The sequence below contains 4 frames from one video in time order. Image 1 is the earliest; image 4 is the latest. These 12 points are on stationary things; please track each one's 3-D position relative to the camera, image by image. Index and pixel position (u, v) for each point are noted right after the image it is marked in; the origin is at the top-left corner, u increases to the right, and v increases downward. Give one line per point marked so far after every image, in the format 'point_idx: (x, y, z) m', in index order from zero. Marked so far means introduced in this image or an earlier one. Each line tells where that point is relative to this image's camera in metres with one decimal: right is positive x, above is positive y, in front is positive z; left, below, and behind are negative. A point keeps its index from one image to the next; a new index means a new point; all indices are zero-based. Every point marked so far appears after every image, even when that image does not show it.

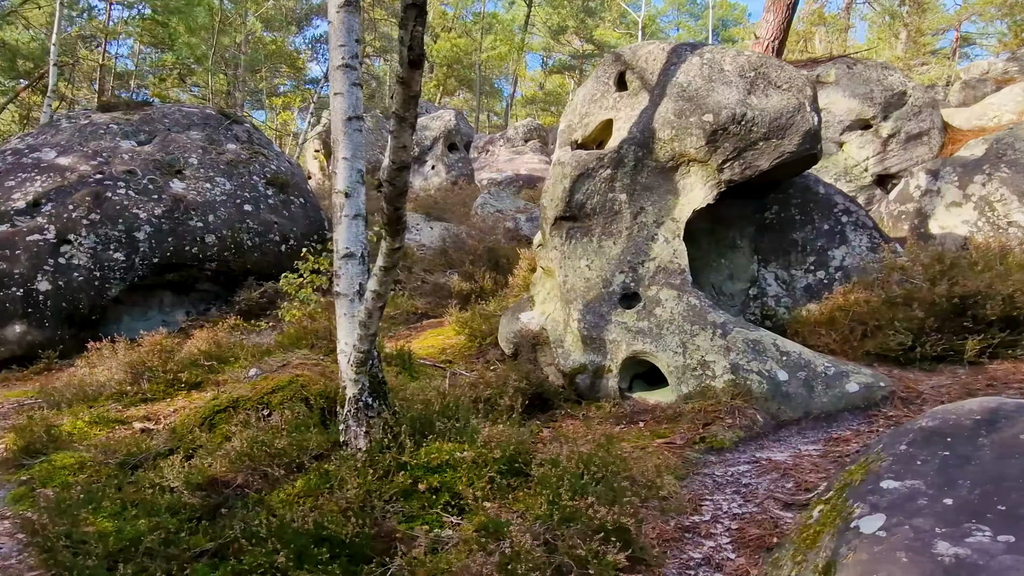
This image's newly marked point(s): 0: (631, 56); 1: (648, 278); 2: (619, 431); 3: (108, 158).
0: (+0.8, +1.7, +4.5) m
1: (+0.9, +0.1, +4.1) m
2: (+0.6, -0.8, +3.5) m
3: (-4.9, +1.6, +7.7) m
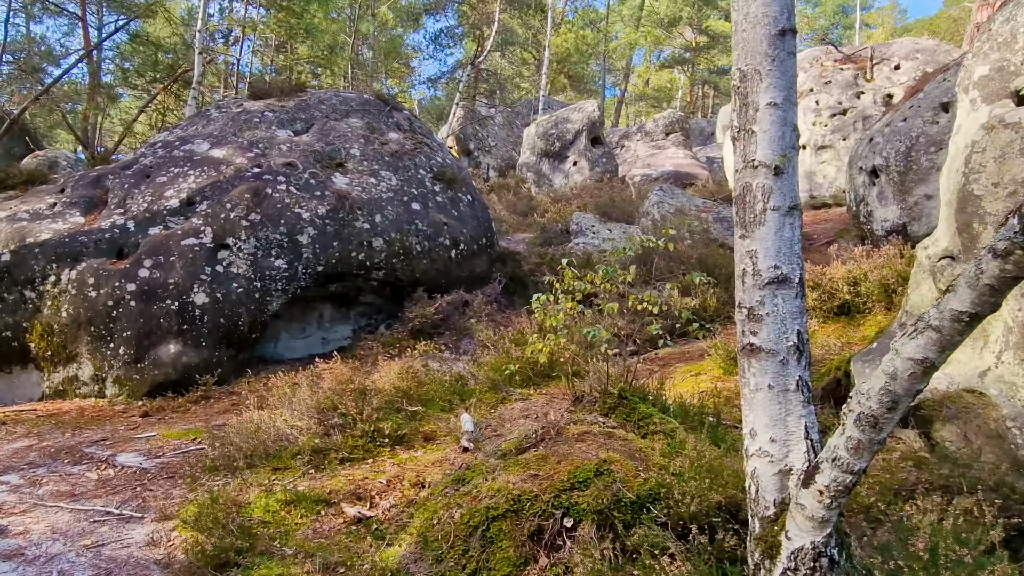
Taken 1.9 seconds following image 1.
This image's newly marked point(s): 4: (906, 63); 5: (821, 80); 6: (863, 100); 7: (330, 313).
0: (+2.7, +1.5, +2.8) m
1: (+2.6, -0.1, +2.3) m
2: (+2.3, -1.0, +1.8) m
3: (-2.6, +1.4, +6.7) m
4: (+7.3, +4.2, +11.9) m
5: (+6.1, +4.2, +12.7) m
6: (+6.6, +3.5, +12.0) m
7: (-1.8, -0.3, +6.5) m
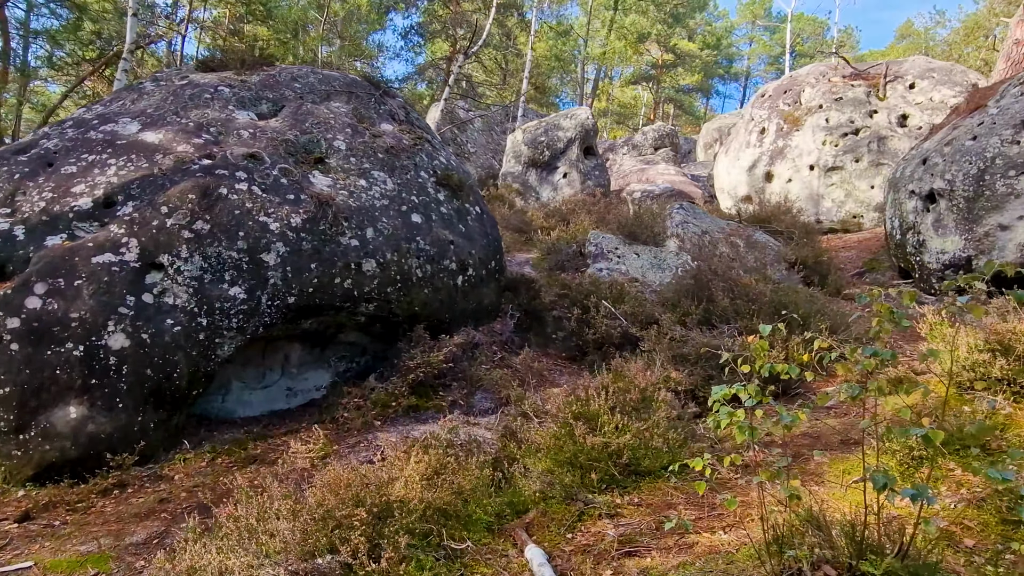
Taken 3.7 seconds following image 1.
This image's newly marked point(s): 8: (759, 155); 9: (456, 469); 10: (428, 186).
0: (+3.2, +1.2, +1.6) m
1: (+3.2, -0.4, +1.1) m
2: (+2.8, -1.2, +0.5) m
3: (-2.3, +1.2, +5.0) m
4: (+7.1, +3.6, +11.2) m
5: (+5.9, +3.6, +11.8) m
6: (+6.4, +2.9, +11.1) m
7: (-1.6, -0.5, +4.9) m
8: (+4.9, +2.6, +12.7) m
9: (-0.3, -0.9, +3.2) m
10: (-0.8, +0.9, +5.7) m
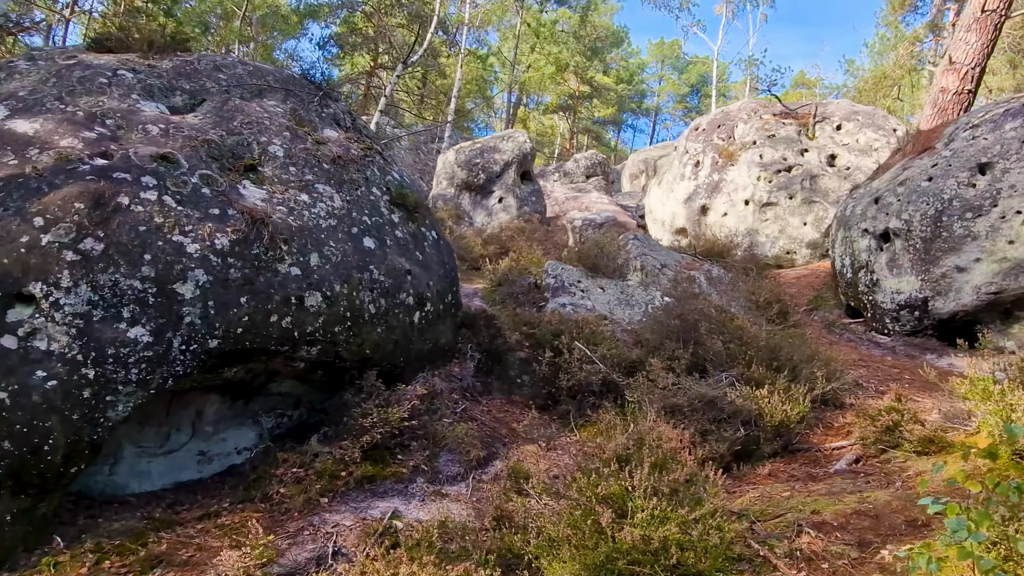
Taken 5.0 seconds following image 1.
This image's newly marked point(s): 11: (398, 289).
0: (+3.5, +0.9, +1.4) m
1: (+3.5, -0.6, +0.8) m
2: (+3.3, -1.4, +0.2) m
3: (-2.5, +1.0, +4.0) m
4: (+6.1, +3.0, +11.5) m
5: (+4.7, +2.9, +12.0) m
6: (+5.3, +2.3, +11.3) m
7: (-1.8, -0.8, +3.8) m
8: (+3.6, +2.0, +12.6) m
9: (-0.2, -1.1, +2.4) m
10: (-1.0, +0.6, +4.8) m
11: (-0.8, 0.0, +4.5) m
